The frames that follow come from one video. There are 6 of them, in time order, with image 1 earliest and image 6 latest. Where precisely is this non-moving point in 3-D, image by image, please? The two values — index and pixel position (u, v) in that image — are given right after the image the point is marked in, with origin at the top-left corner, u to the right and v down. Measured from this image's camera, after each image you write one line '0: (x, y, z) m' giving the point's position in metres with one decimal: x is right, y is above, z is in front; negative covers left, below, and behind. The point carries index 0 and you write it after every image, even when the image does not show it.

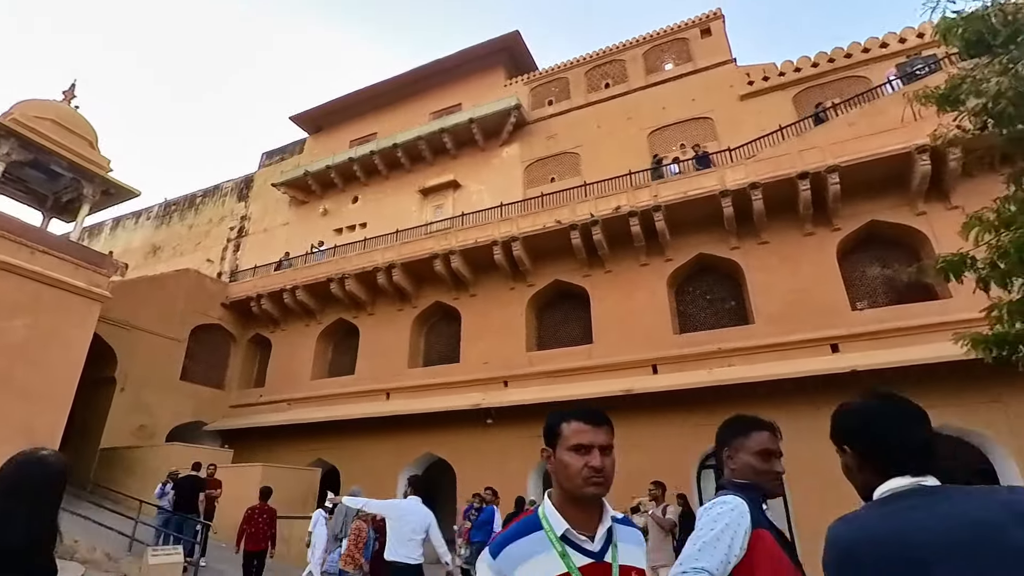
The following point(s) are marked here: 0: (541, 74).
0: (+0.7, +5.5, +9.4) m
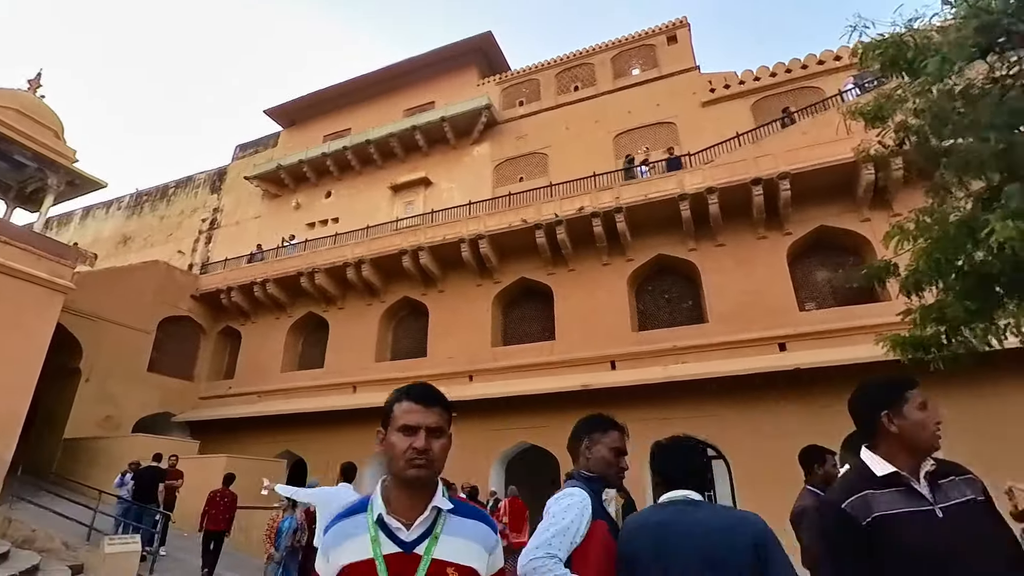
0: (0.0, +5.6, +9.5) m
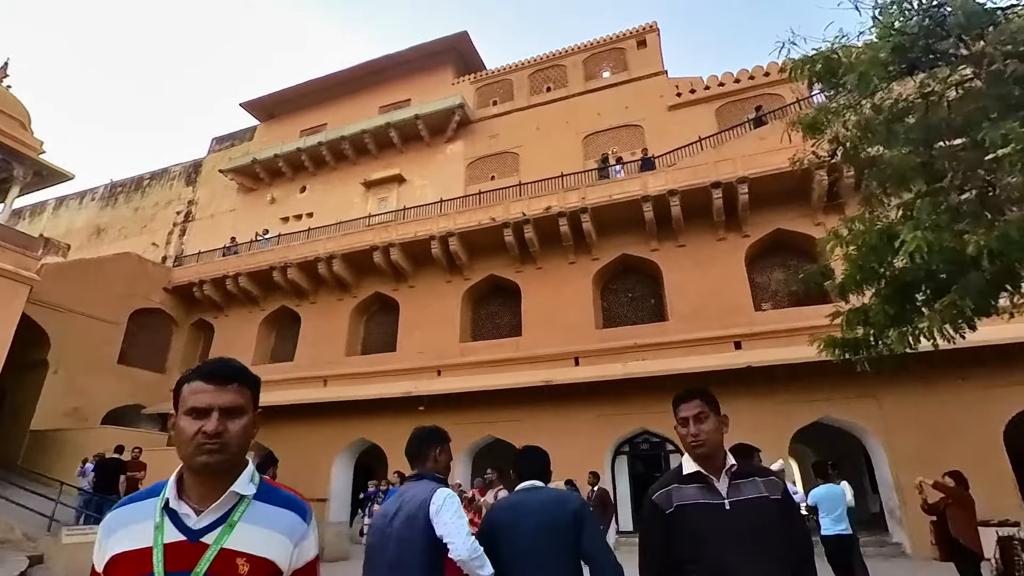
0: (-0.7, +5.7, +9.6) m
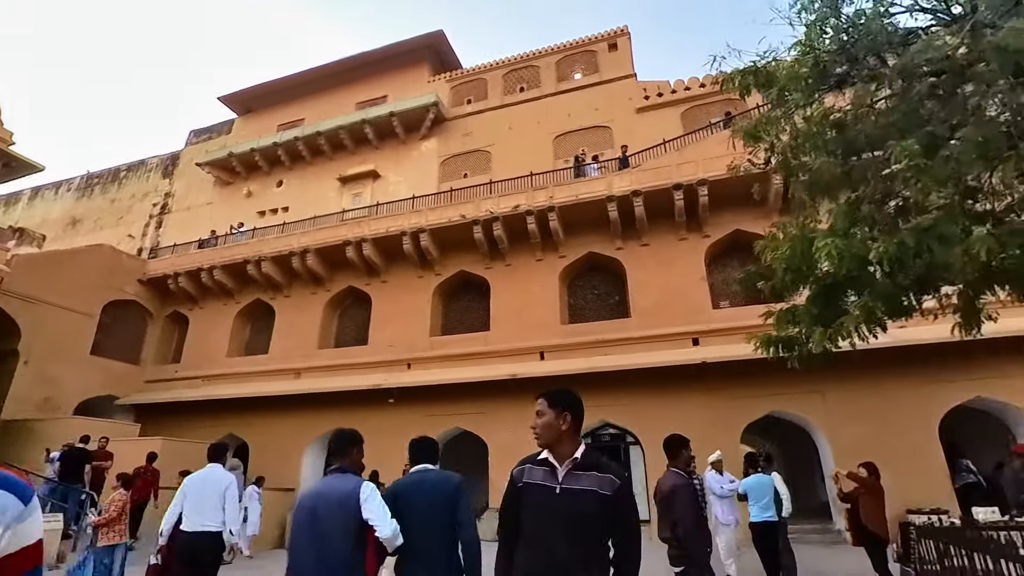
0: (-1.4, +5.8, +9.8) m
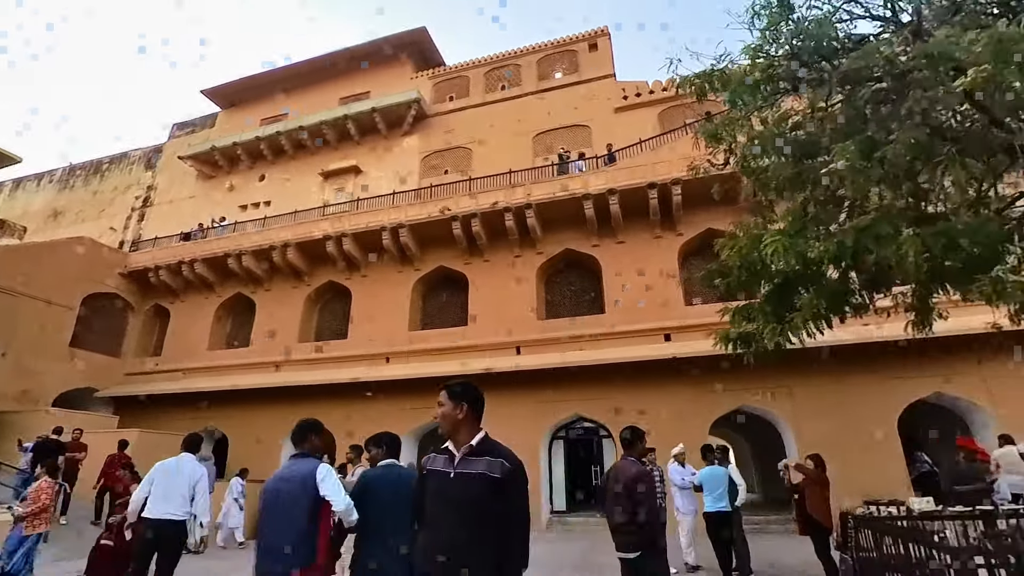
0: (-1.9, +5.9, +9.9) m
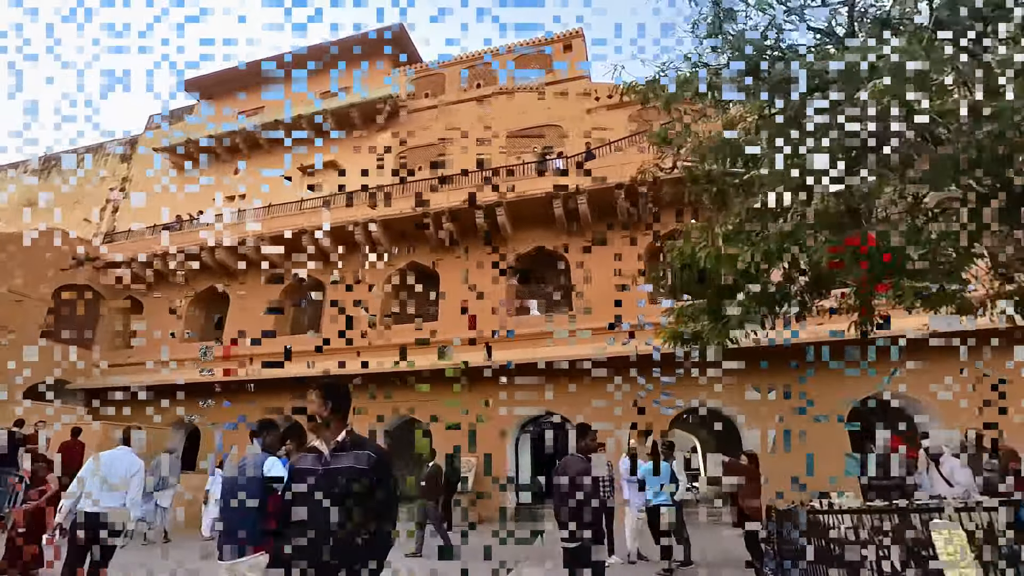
0: (-2.5, +6.0, +9.9) m
